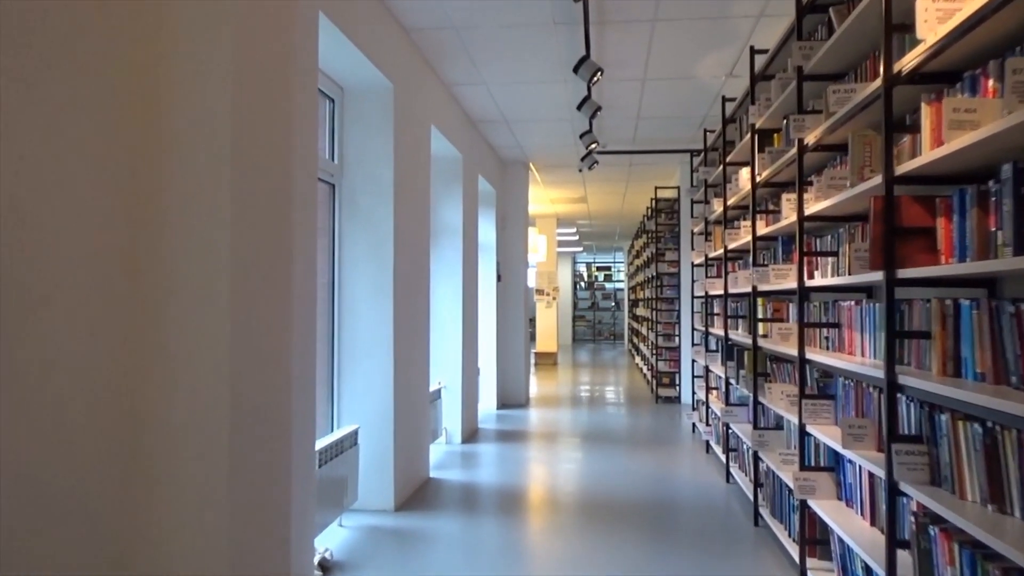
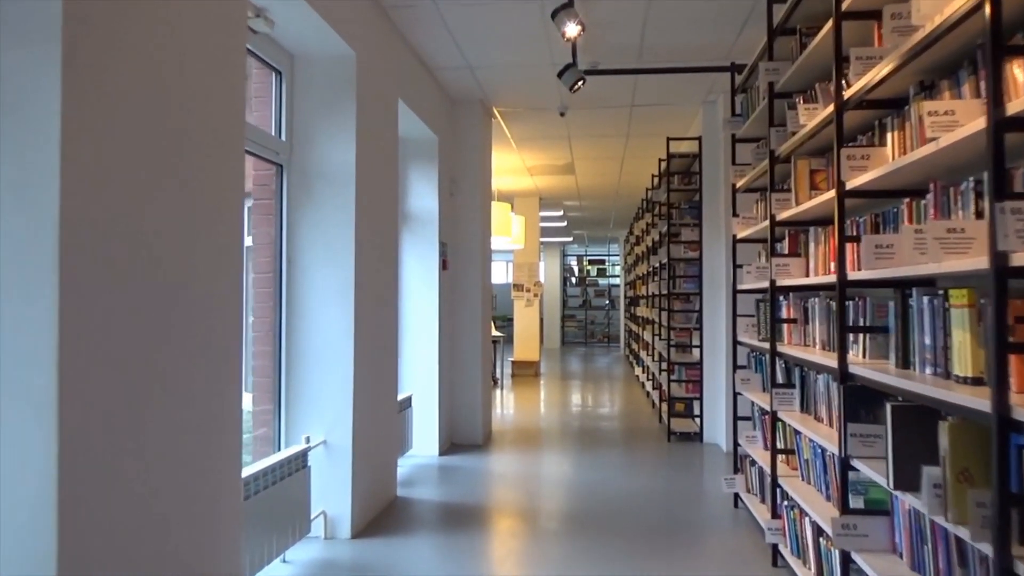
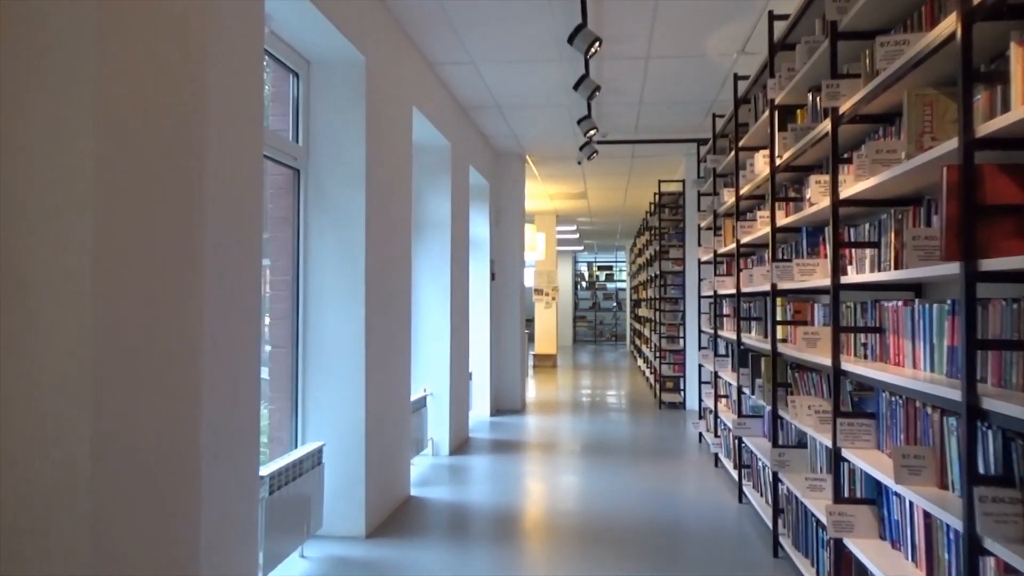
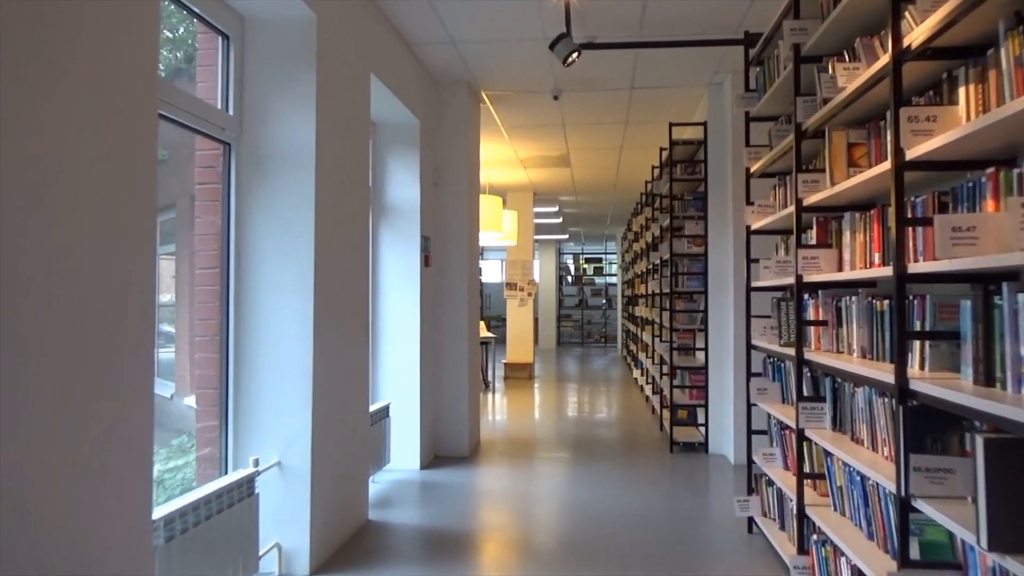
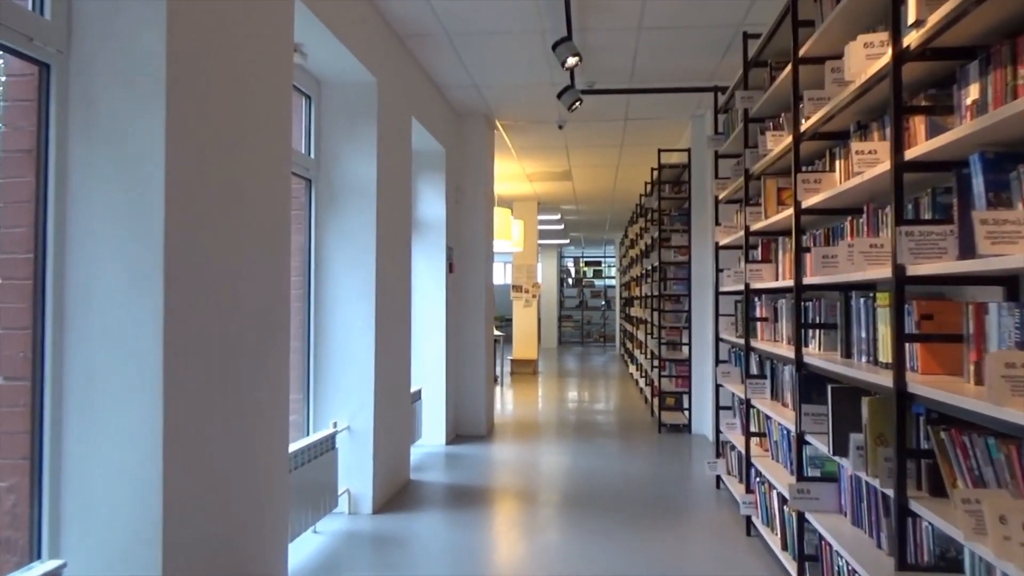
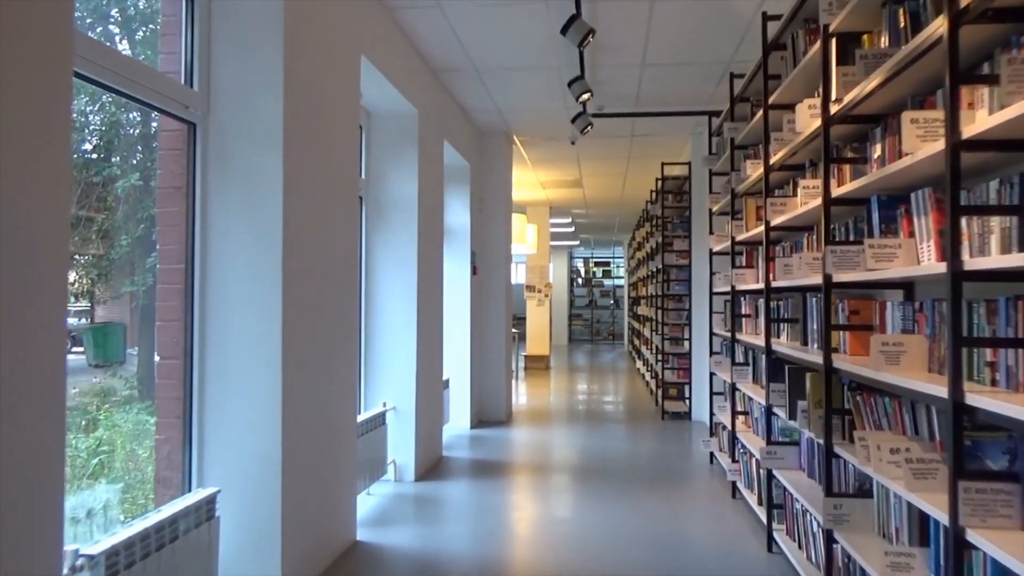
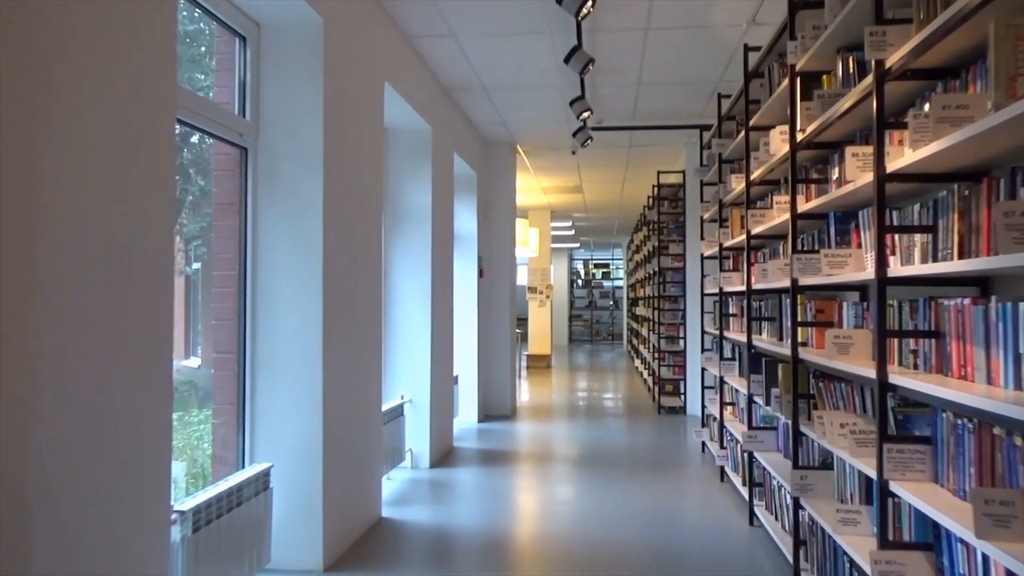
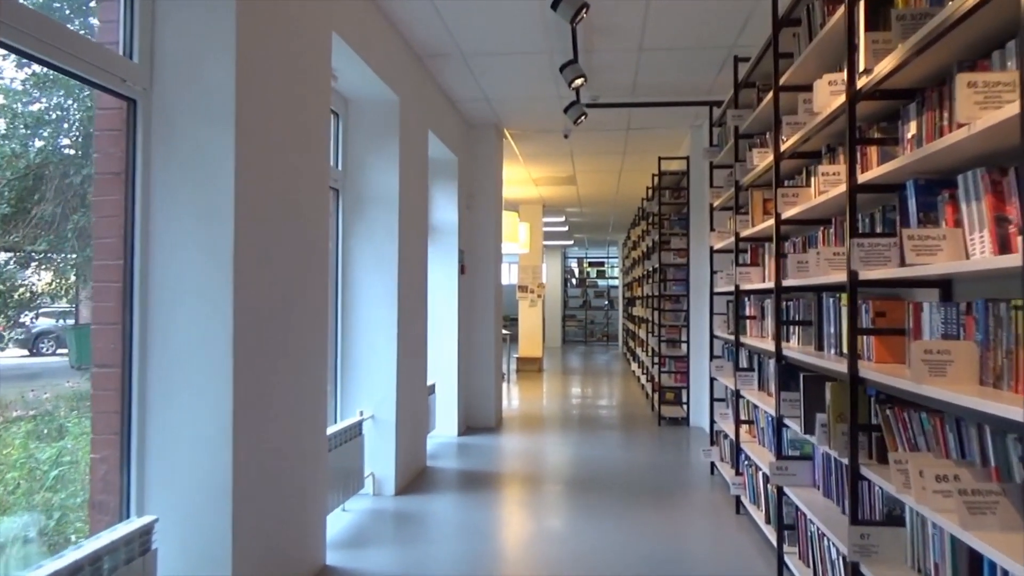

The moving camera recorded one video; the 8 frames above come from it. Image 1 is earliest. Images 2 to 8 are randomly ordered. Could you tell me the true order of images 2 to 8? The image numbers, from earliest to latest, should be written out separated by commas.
3, 7, 6, 8, 5, 2, 4
